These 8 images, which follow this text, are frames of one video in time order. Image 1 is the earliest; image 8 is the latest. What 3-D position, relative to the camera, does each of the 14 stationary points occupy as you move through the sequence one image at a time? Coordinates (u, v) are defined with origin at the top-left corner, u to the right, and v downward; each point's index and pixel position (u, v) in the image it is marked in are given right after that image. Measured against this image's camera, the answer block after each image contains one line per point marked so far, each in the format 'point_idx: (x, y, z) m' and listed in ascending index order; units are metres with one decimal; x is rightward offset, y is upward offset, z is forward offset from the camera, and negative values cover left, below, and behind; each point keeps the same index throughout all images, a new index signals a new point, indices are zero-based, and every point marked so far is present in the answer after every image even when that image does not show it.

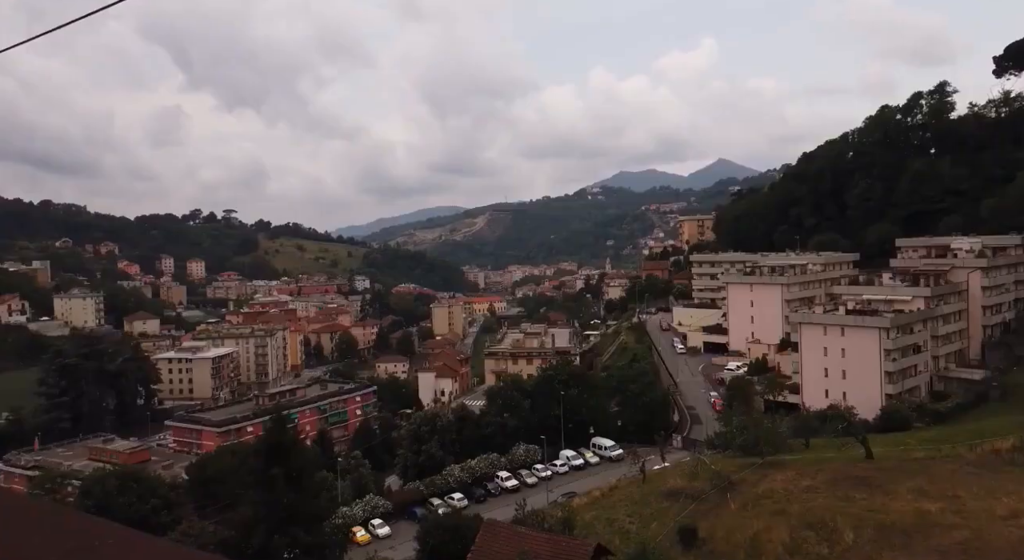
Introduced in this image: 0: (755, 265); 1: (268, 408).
0: (+4.0, +0.3, +12.1) m
1: (-4.2, -2.2, +13.0) m
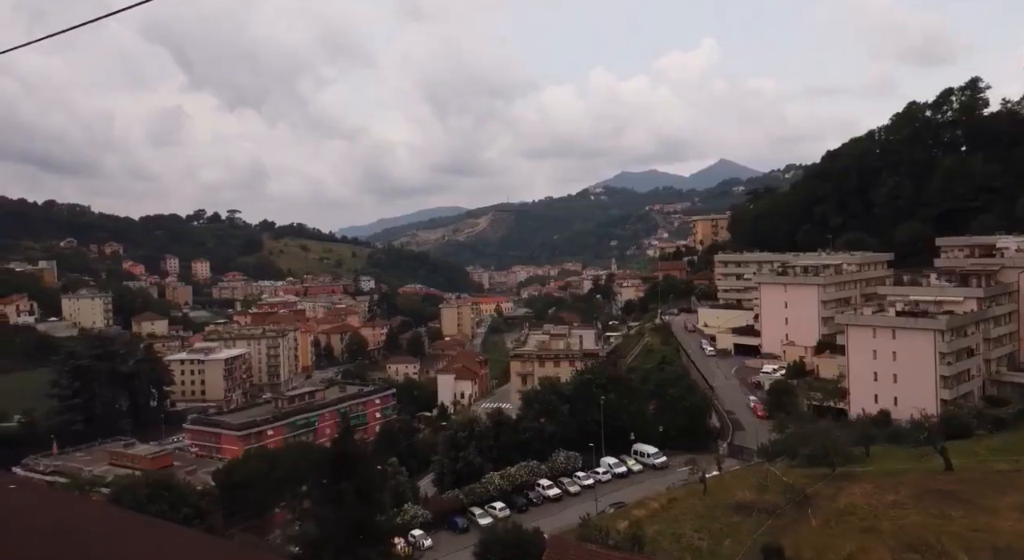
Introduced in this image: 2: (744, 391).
0: (+4.4, +0.3, +11.8) m
1: (-3.8, -2.2, +12.7) m
2: (+3.0, -1.4, +9.5) m
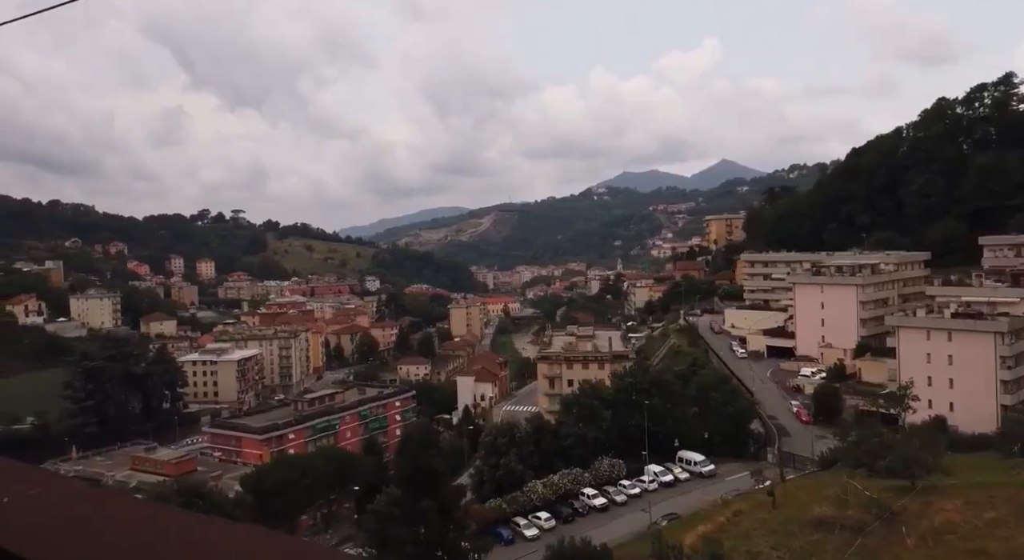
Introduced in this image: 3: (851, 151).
0: (+4.8, +0.2, +11.6) m
1: (-3.4, -2.2, +12.4) m
2: (+3.4, -1.4, +9.3) m
3: (+7.8, +2.9, +16.9) m
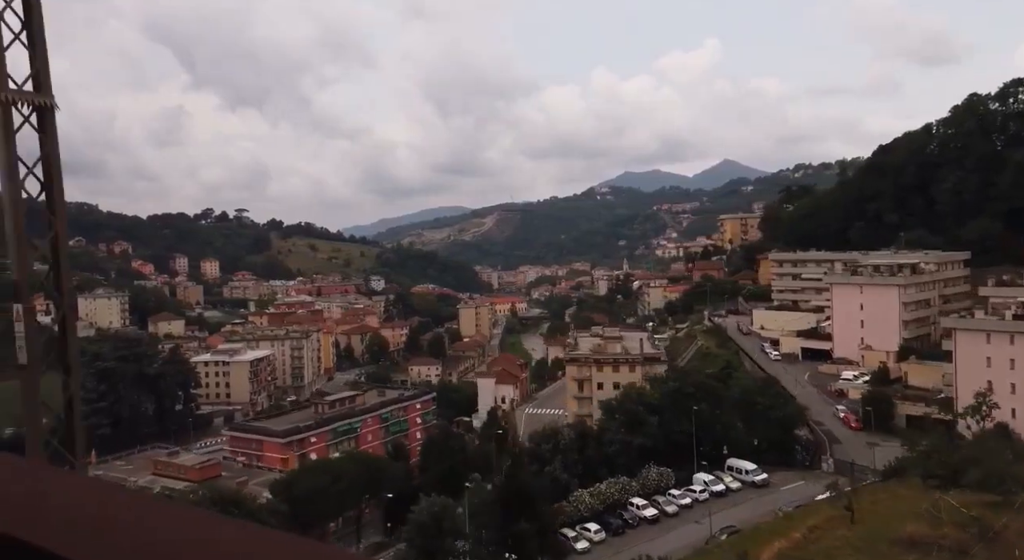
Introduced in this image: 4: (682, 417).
0: (+5.2, +0.2, +11.3) m
1: (-3.0, -2.2, +12.2) m
2: (+3.8, -1.4, +9.0) m
3: (+8.2, +2.9, +16.6) m
4: (+1.6, -1.3, +7.1) m
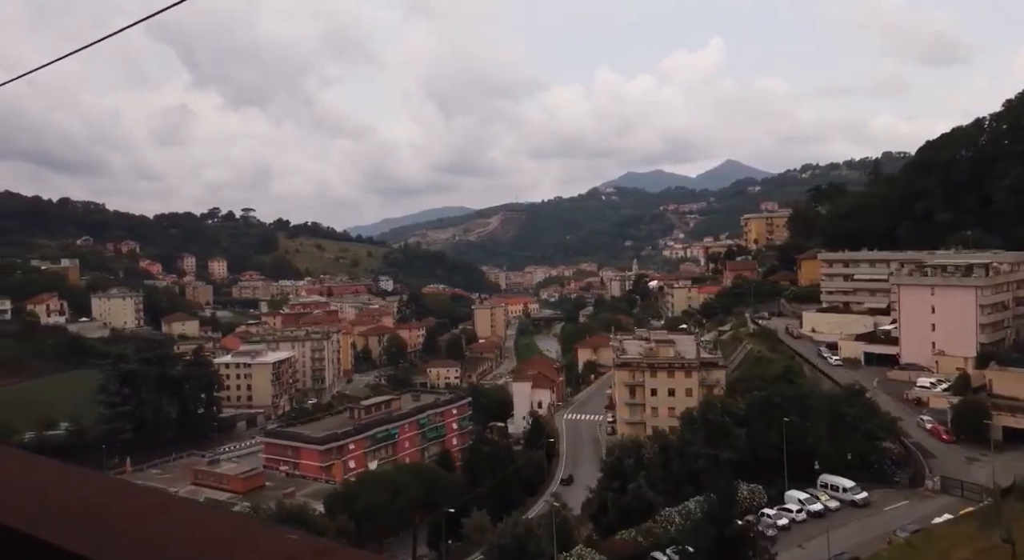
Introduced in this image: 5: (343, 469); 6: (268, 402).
0: (+5.9, +0.2, +10.7) m
1: (-2.3, -2.2, +11.7) m
2: (+4.5, -1.5, +8.5) m
3: (+8.9, +2.9, +16.1) m
4: (+2.3, -1.3, +6.6) m
5: (-2.5, -2.8, +11.0) m
6: (-6.4, -3.2, +19.3) m
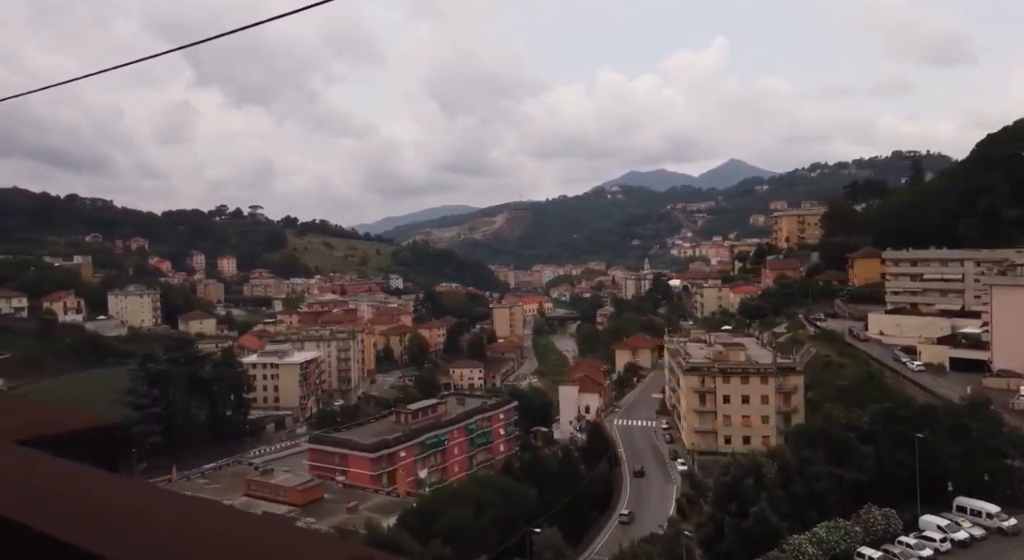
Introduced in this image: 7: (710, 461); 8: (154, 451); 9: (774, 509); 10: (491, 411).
0: (+6.8, +0.2, +10.1) m
1: (-1.4, -2.2, +11.1) m
2: (+5.3, -1.5, +7.9) m
3: (+9.8, +2.9, +15.5) m
4: (+3.1, -1.3, +6.0) m
5: (-1.7, -2.8, +10.4) m
6: (-5.5, -3.1, +18.7) m
7: (+2.5, -2.3, +9.5) m
8: (-7.1, -3.4, +14.7) m
9: (+2.0, -1.7, +5.6) m
10: (-0.4, -2.2, +12.4) m
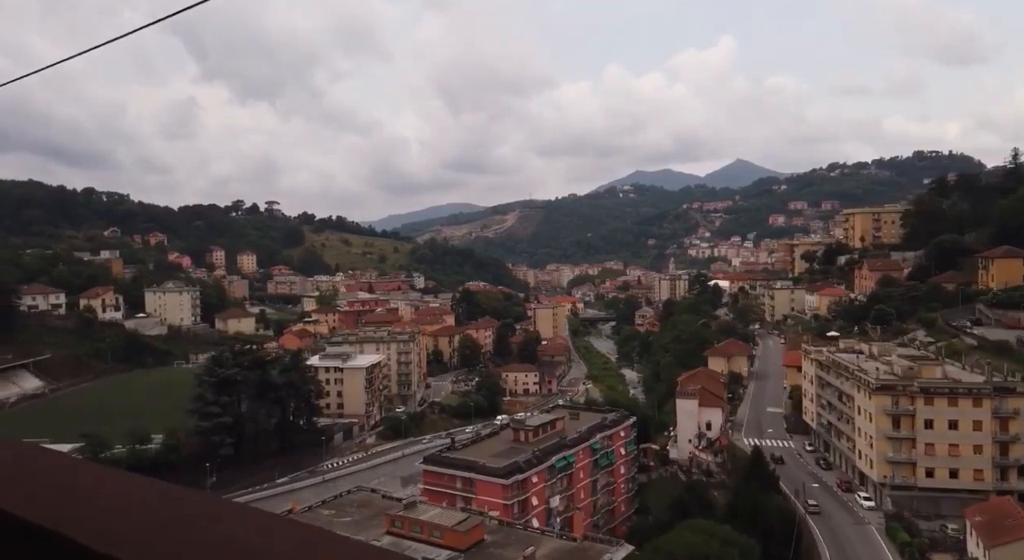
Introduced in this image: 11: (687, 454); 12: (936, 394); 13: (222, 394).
0: (+8.6, +0.1, +8.7) m
1: (+0.4, -2.2, +9.8) m
2: (+7.1, -1.5, +6.4) m
3: (+11.7, +2.8, +14.0) m
4: (+4.9, -1.4, +4.7) m
5: (+0.2, -2.8, +9.1) m
6: (-3.6, -3.1, +17.5) m
7: (+4.3, -2.4, +8.1) m
8: (-5.2, -3.3, +13.4) m
9: (+3.8, -1.8, +4.2) m
10: (+1.5, -2.2, +11.1) m
11: (+2.9, -2.9, +12.3) m
12: (+4.7, -1.3, +8.3) m
13: (-5.4, -2.1, +13.8) m
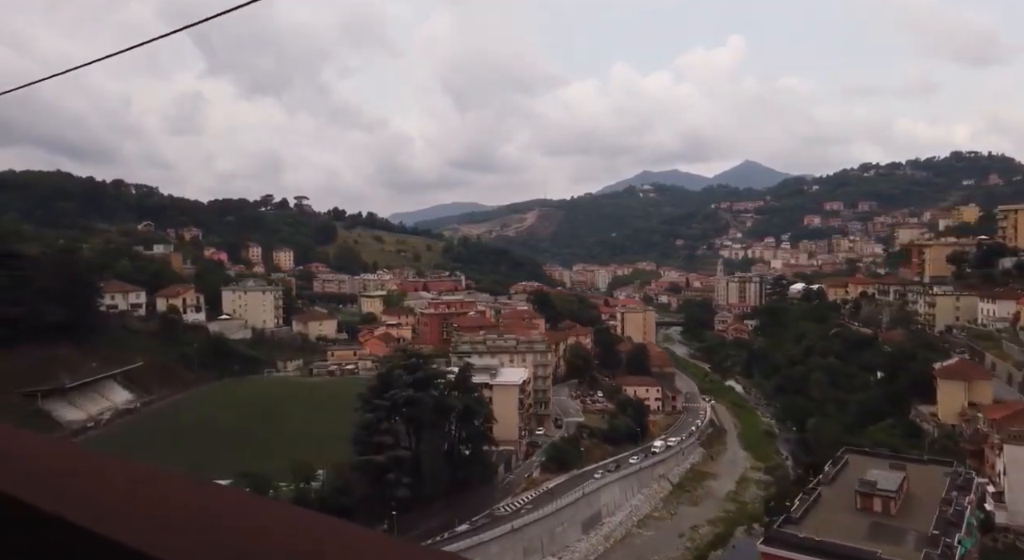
0: (+12.2, -0.1, +5.8) m
1: (+4.0, -2.3, +7.0) m
2: (+10.6, -1.7, +3.6) m
3: (+15.4, +2.5, +11.0) m
4: (+8.4, -1.6, +1.8) m
5: (+3.7, -2.9, +6.3) m
6: (+0.1, -3.1, +14.8) m
7: (+7.9, -2.5, +5.3) m
8: (-1.6, -3.4, +10.8) m
9: (+7.2, -1.9, +1.4) m
10: (+5.1, -2.3, +8.3) m
11: (+6.5, -3.0, +9.5) m
12: (+8.3, -1.4, +5.4) m
13: (-1.8, -2.2, +11.1) m
